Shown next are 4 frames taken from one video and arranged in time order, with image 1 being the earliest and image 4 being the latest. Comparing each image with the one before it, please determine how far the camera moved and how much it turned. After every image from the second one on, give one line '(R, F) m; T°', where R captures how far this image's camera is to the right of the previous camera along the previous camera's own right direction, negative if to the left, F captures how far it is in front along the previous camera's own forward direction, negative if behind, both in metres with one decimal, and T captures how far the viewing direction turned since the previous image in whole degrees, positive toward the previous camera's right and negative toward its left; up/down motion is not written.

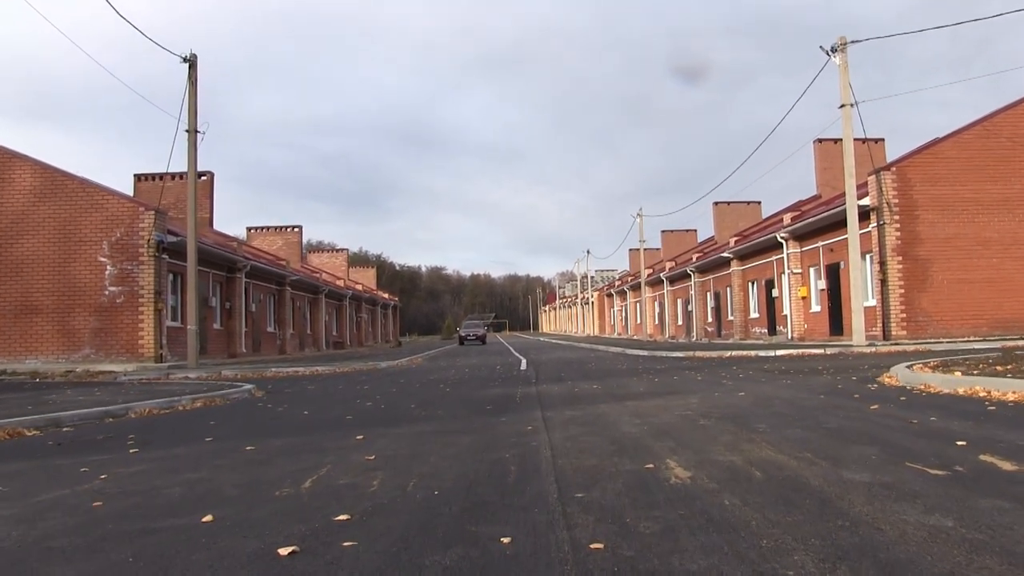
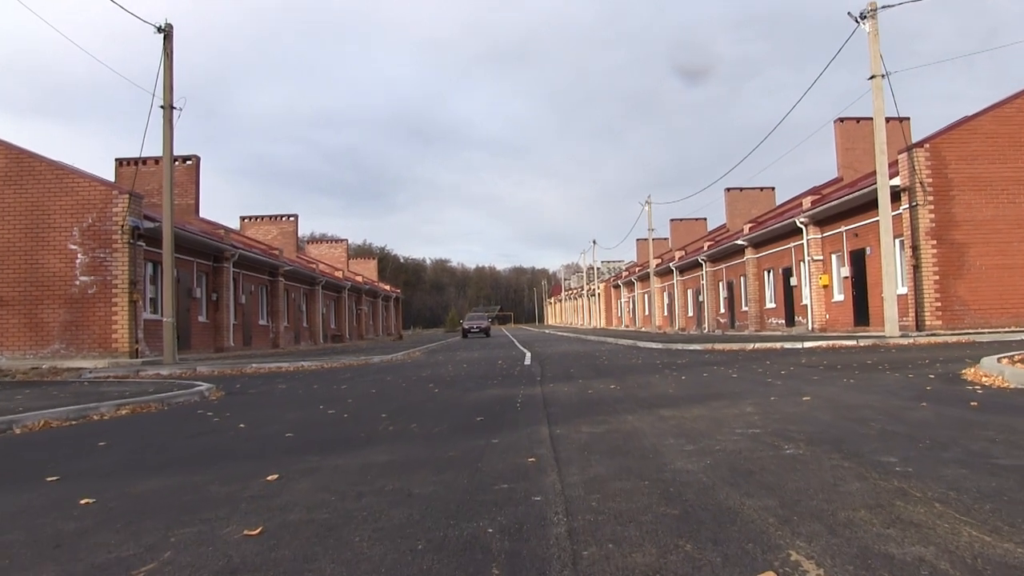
(+0.1, +2.4) m; 0°
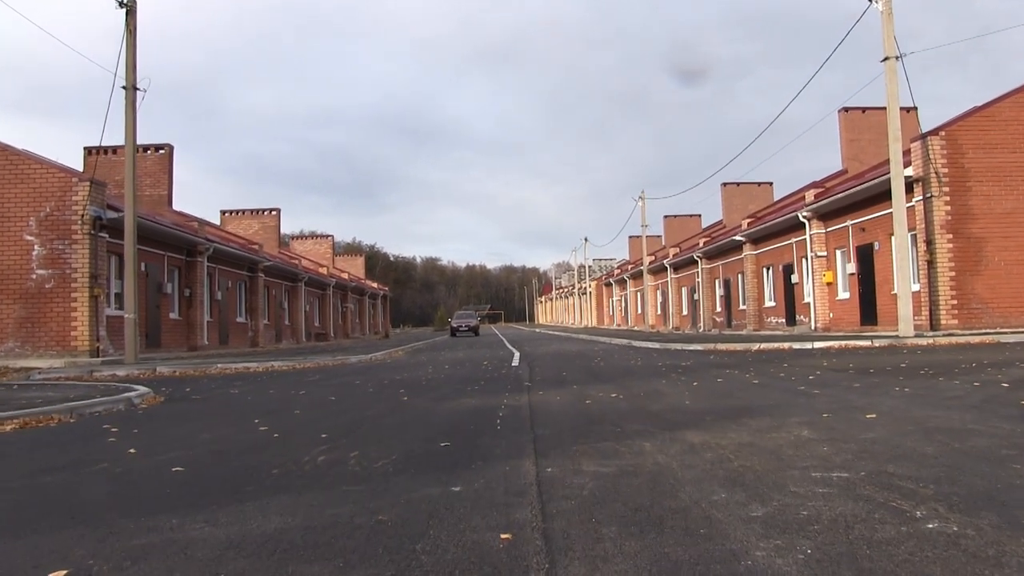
(+0.1, +1.9) m; +1°
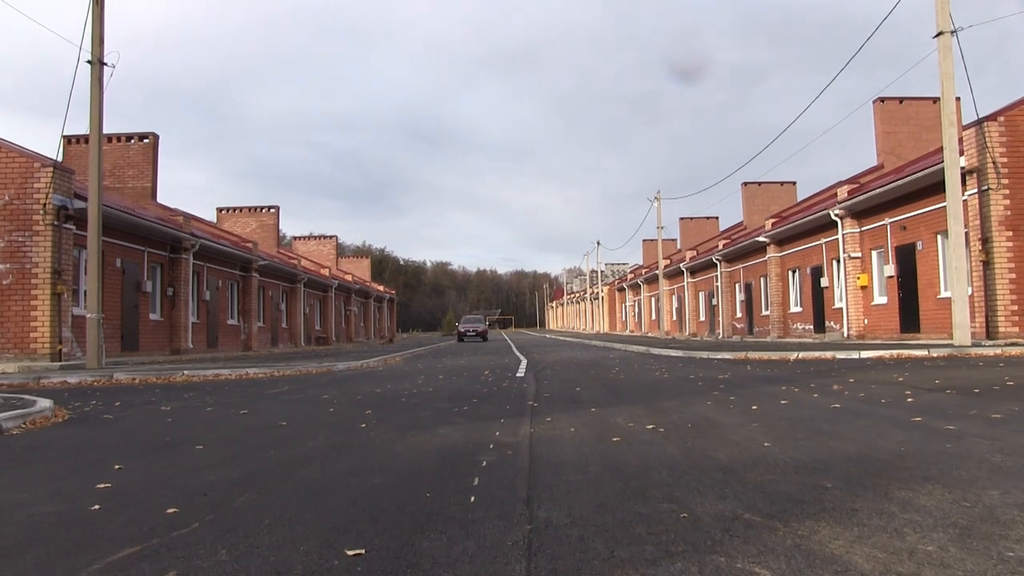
(+0.1, +2.9) m; -1°
